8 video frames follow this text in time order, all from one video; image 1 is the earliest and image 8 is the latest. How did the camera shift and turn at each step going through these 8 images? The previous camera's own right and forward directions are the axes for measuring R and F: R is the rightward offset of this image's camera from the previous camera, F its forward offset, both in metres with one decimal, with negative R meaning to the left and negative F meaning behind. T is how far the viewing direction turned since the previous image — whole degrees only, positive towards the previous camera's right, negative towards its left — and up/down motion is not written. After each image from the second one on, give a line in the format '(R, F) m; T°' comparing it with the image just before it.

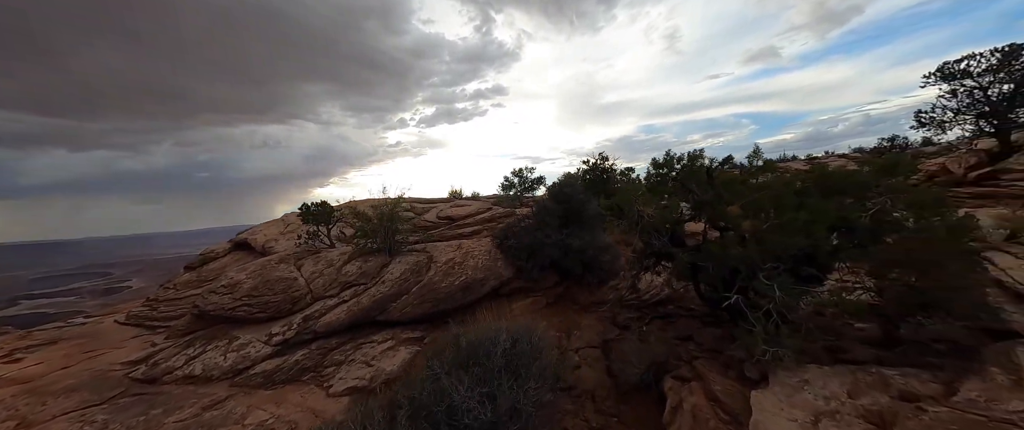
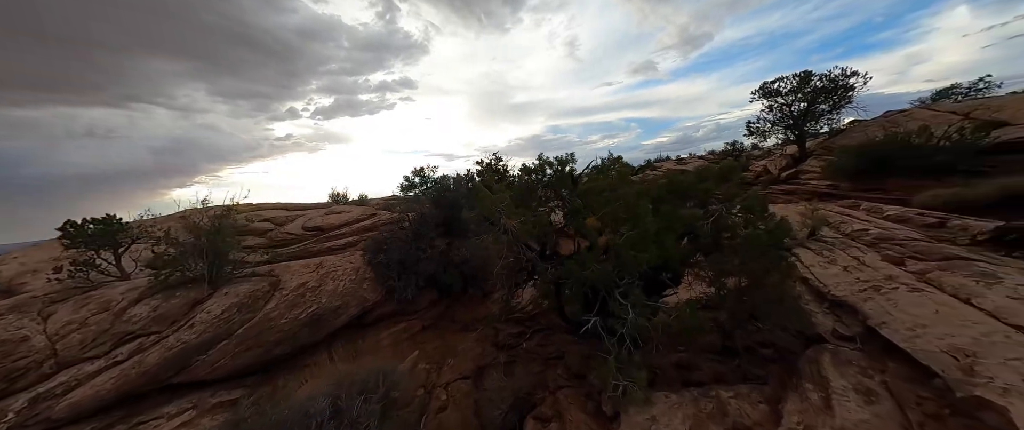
(+1.1, +0.8) m; +15°
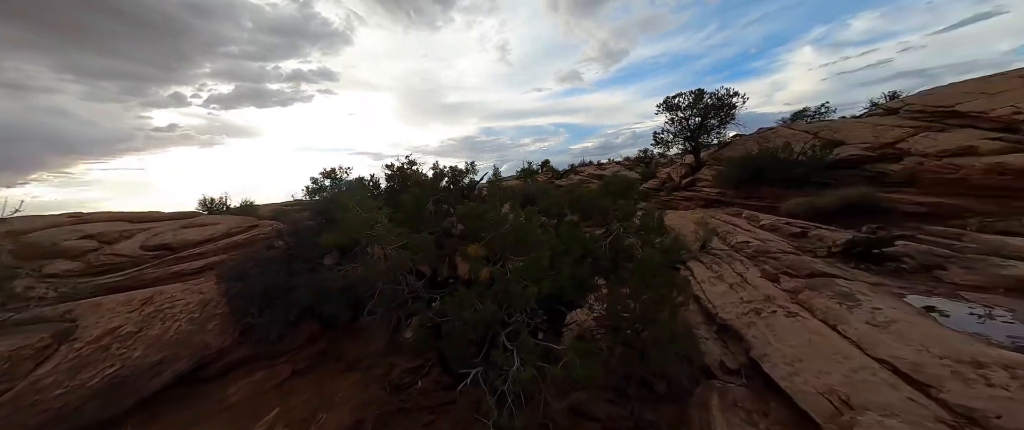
(+0.8, +0.8) m; +12°
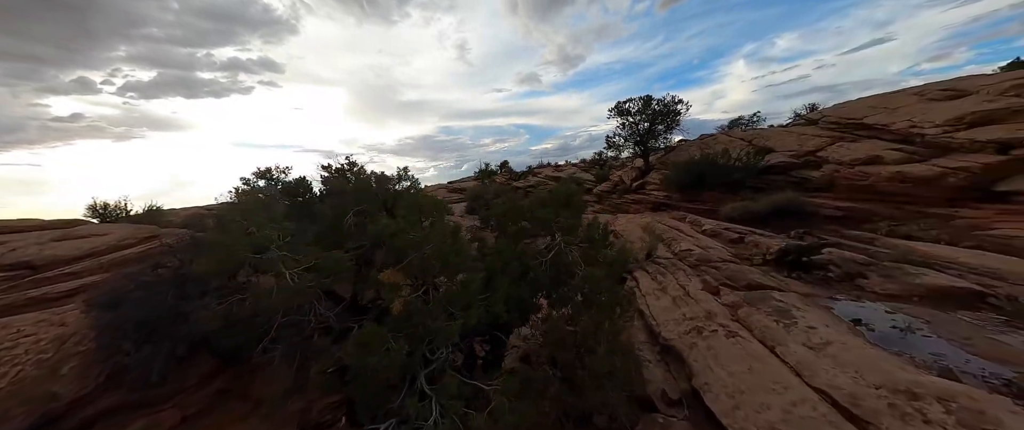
(+0.4, +0.5) m; +7°
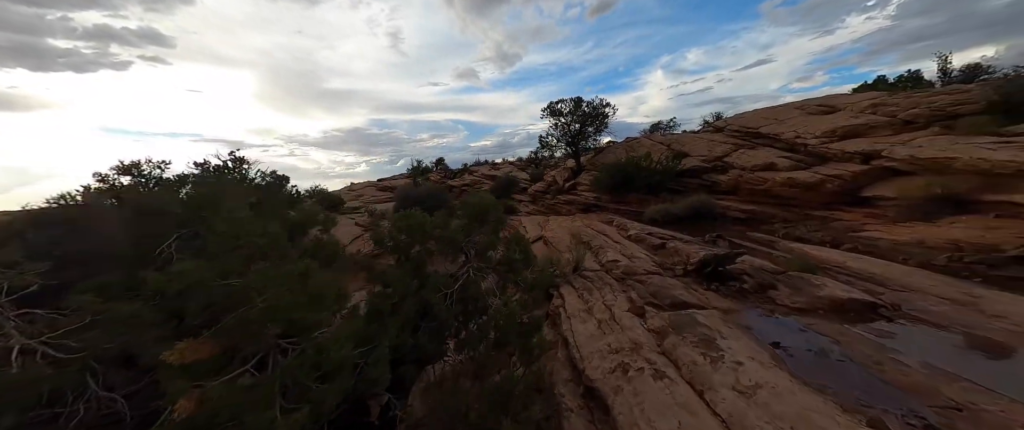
(+0.5, +0.8) m; +11°
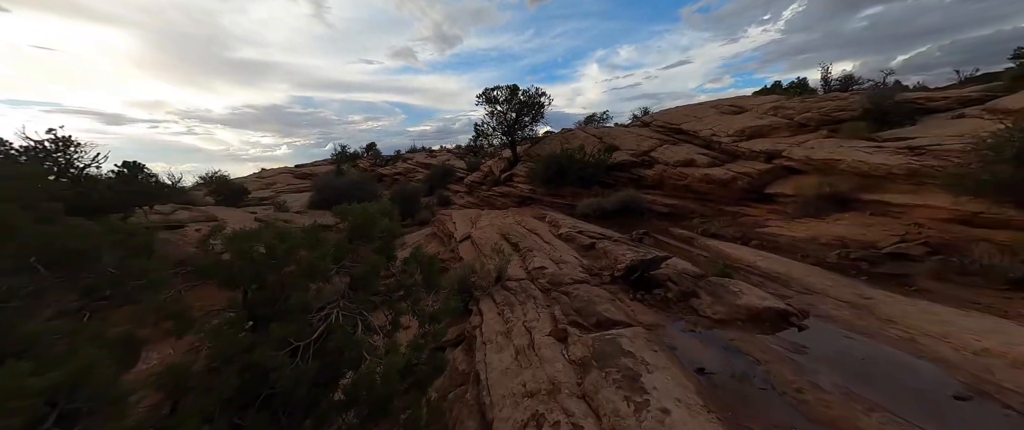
(+0.5, +0.8) m; +10°
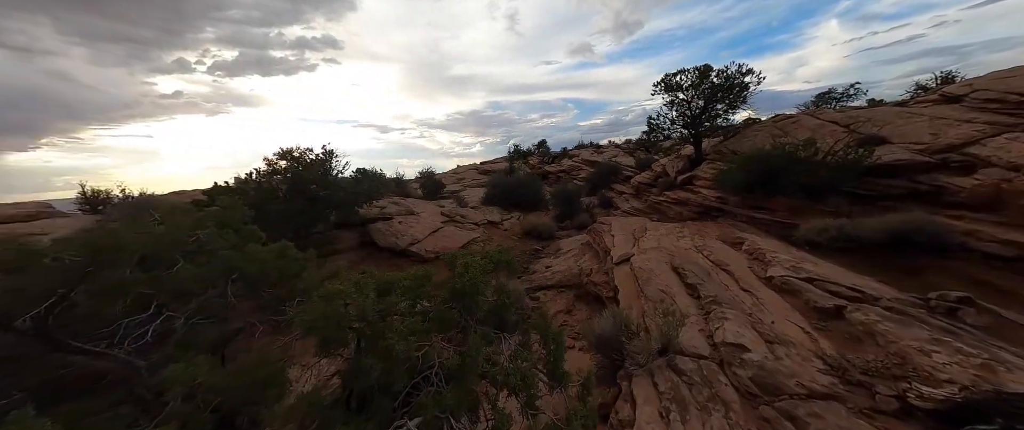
(-0.1, +1.5) m; -28°
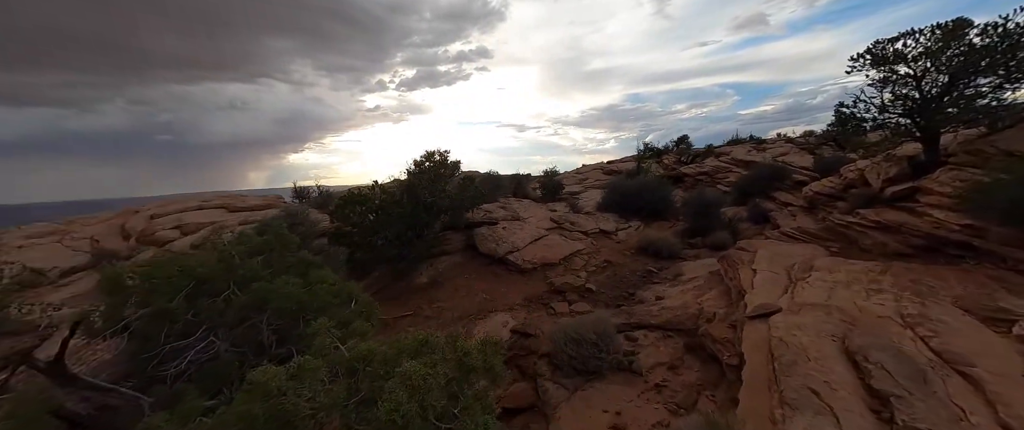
(+0.8, +1.2) m; -22°
